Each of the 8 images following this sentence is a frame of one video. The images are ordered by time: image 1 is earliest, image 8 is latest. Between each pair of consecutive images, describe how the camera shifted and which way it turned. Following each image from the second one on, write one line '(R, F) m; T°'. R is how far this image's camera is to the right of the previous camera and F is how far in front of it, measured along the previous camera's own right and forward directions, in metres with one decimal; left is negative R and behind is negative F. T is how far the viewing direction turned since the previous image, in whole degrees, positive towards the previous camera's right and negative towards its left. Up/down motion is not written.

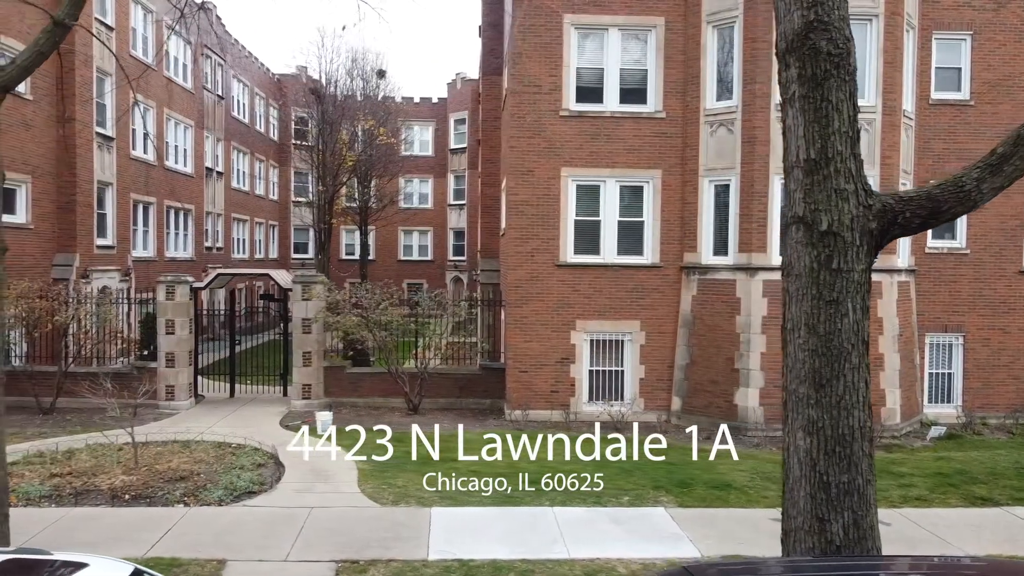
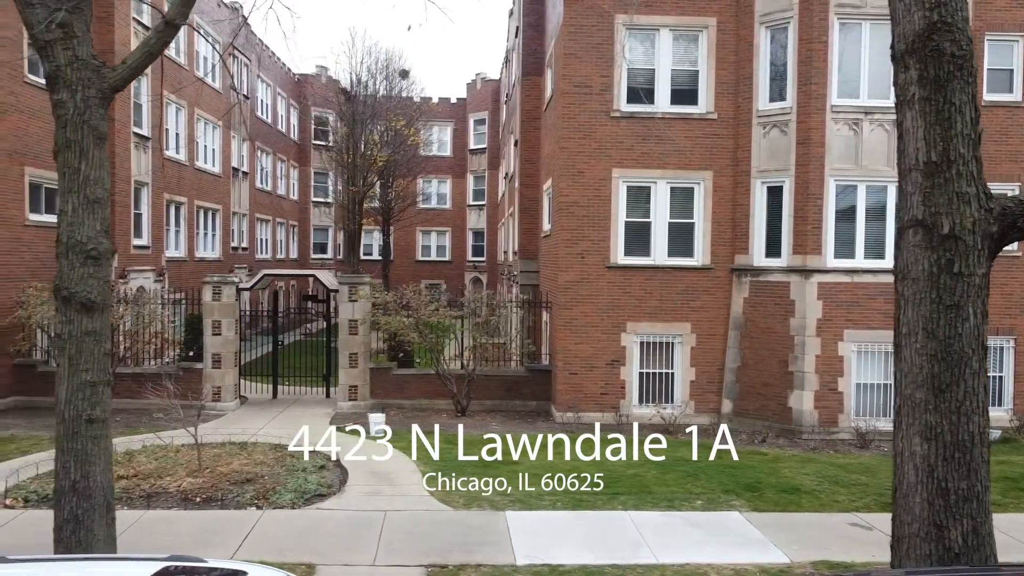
(-0.8, +0.1) m; 0°
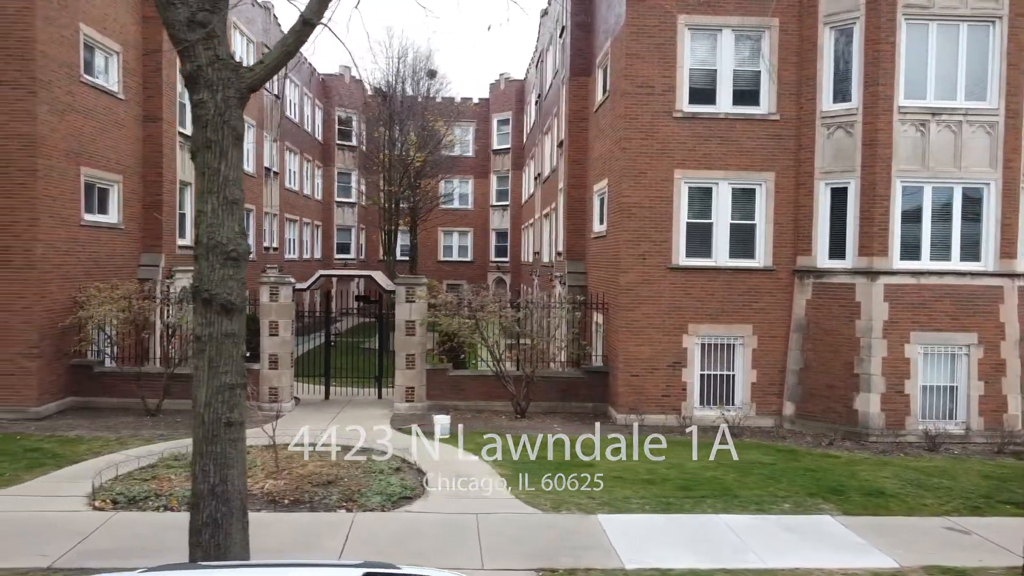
(-0.9, +0.1) m; 0°
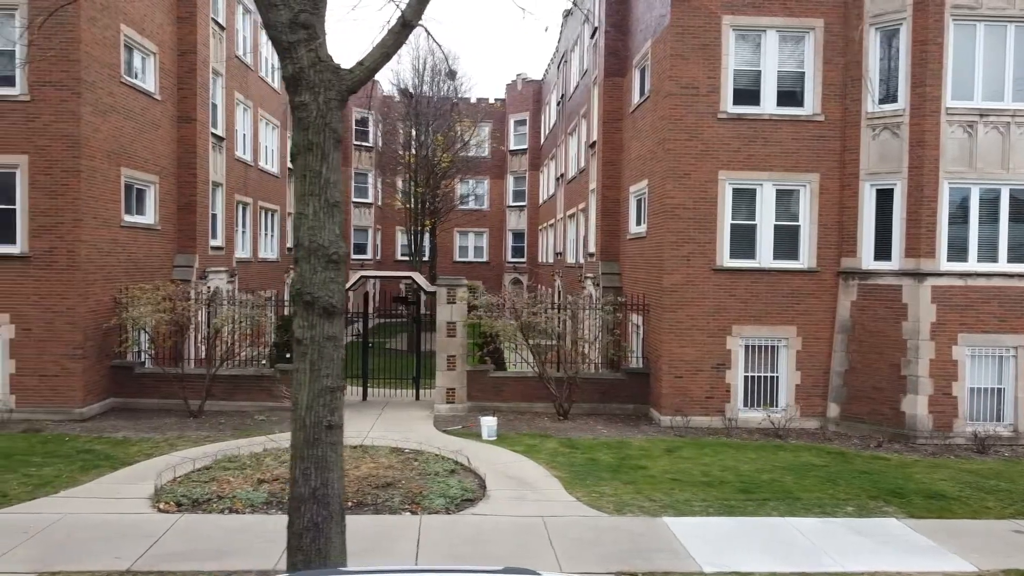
(-0.7, 0.0) m; 0°
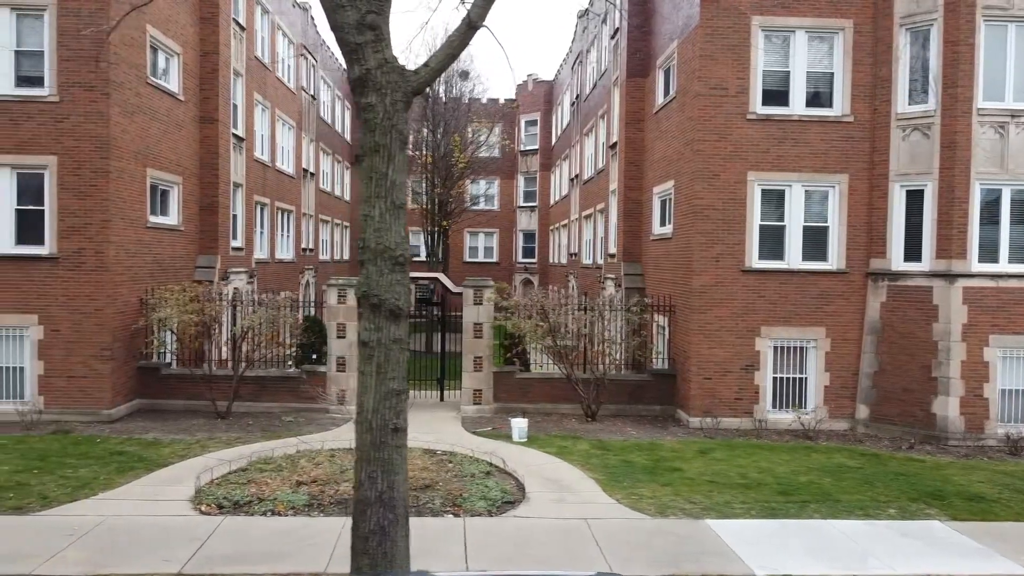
(-0.4, 0.0) m; 0°
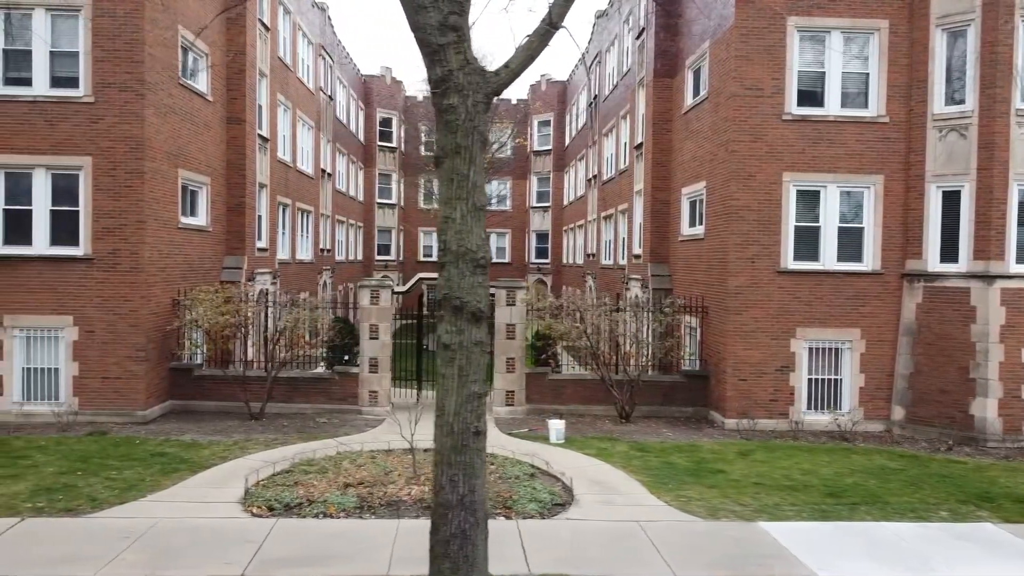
(-0.5, 0.0) m; 0°
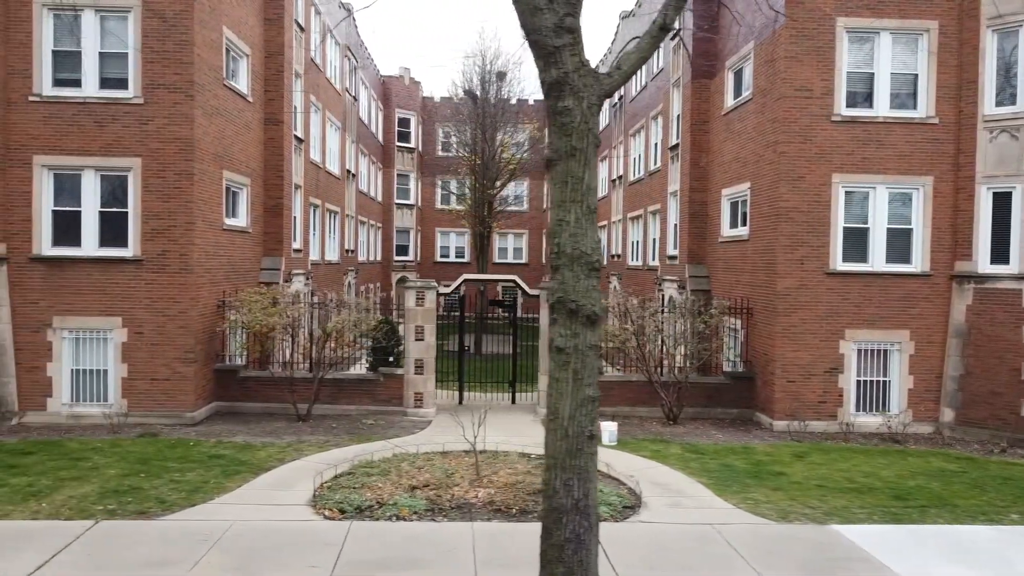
(-0.7, 0.0) m; 0°
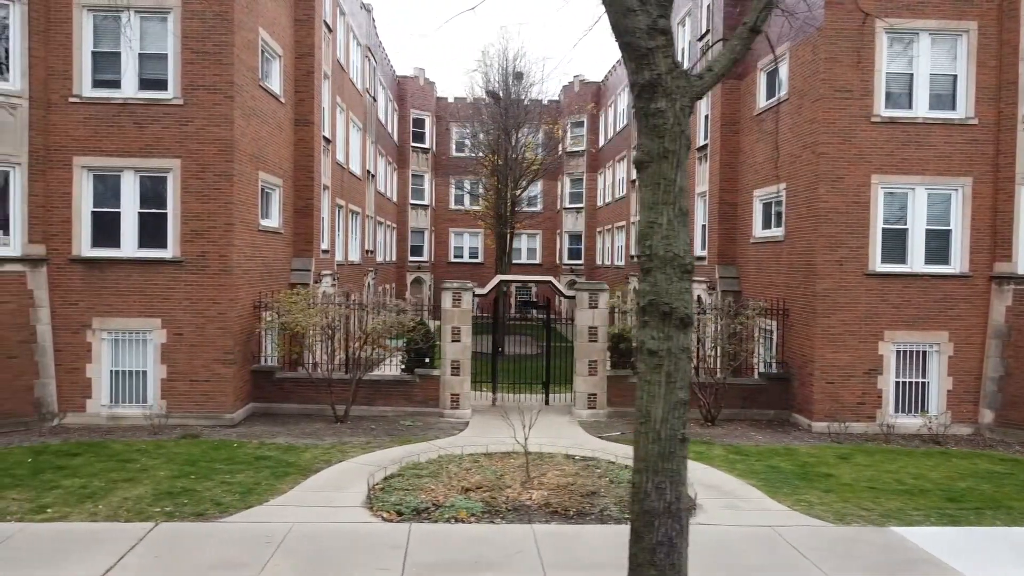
(-0.6, 0.0) m; 0°
